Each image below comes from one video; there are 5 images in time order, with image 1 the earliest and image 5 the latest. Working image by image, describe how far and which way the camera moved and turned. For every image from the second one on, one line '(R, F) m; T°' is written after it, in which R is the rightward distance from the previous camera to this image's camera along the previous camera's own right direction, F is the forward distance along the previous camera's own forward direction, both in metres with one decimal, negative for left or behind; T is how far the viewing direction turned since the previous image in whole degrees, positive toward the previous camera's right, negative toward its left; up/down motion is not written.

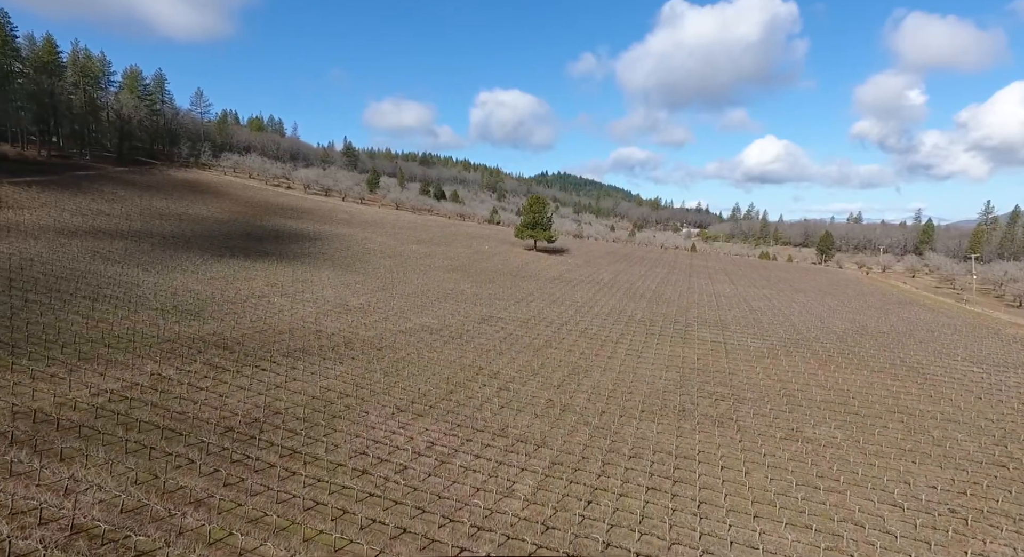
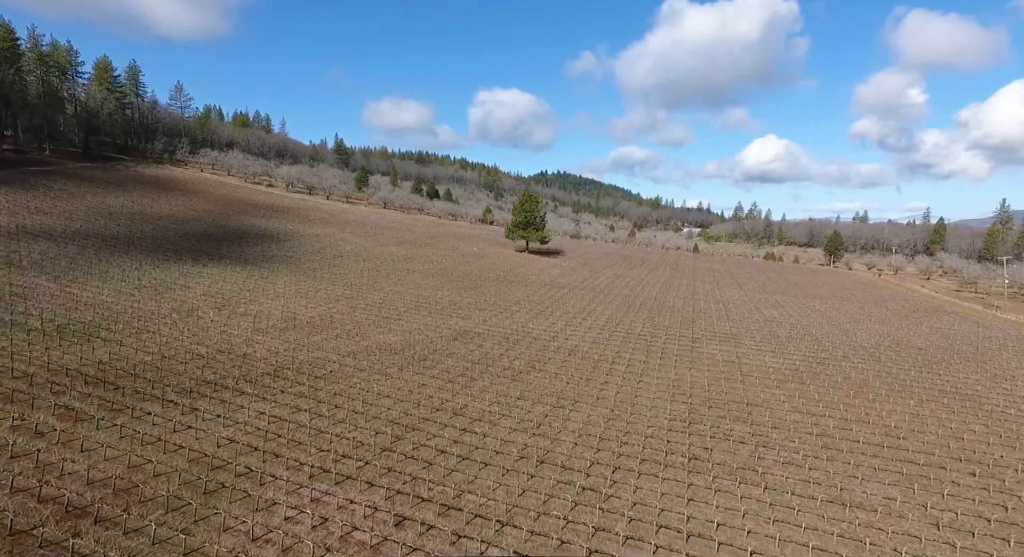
(+1.3, +5.6) m; 0°
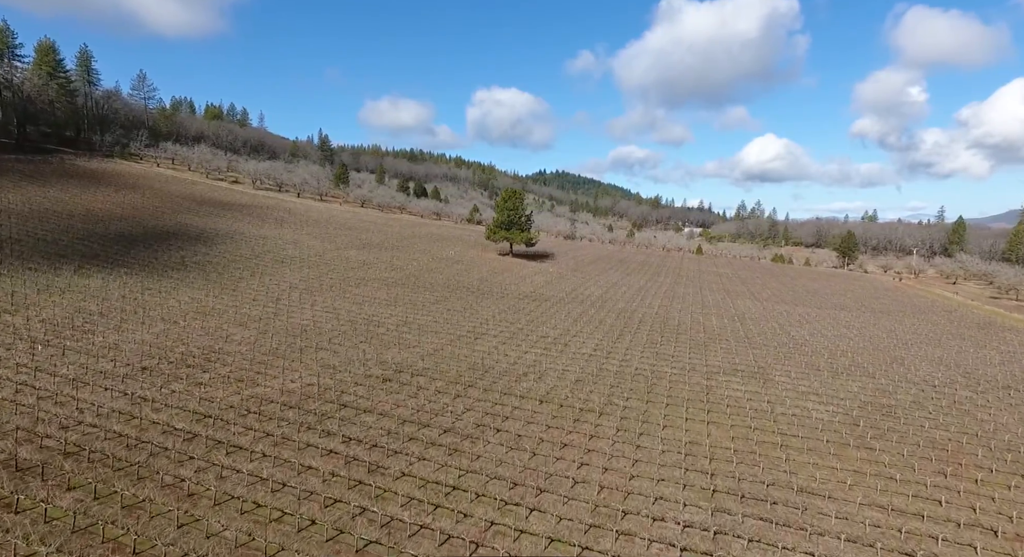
(+2.1, +8.9) m; 0°
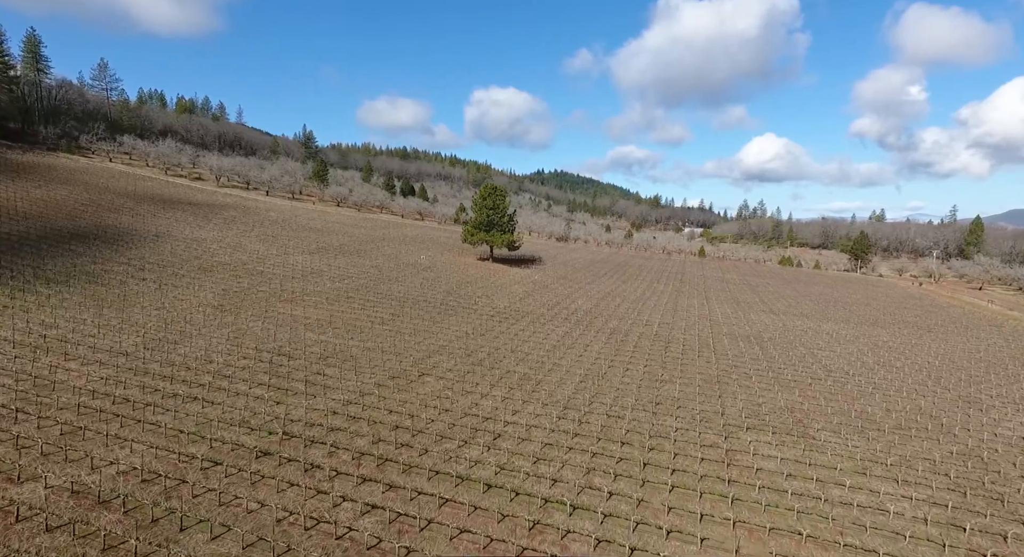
(+2.0, +7.8) m; 0°
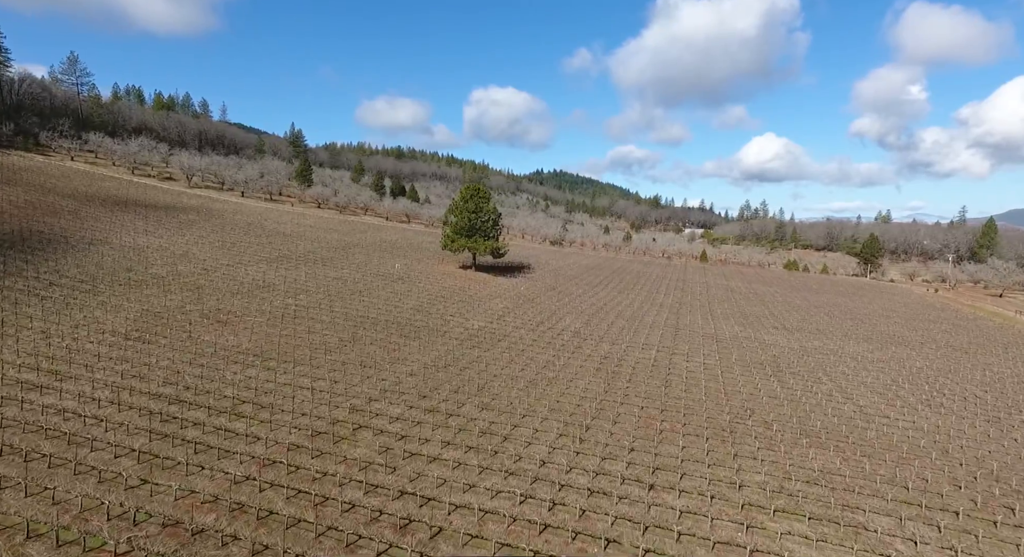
(+1.5, +5.4) m; 0°
